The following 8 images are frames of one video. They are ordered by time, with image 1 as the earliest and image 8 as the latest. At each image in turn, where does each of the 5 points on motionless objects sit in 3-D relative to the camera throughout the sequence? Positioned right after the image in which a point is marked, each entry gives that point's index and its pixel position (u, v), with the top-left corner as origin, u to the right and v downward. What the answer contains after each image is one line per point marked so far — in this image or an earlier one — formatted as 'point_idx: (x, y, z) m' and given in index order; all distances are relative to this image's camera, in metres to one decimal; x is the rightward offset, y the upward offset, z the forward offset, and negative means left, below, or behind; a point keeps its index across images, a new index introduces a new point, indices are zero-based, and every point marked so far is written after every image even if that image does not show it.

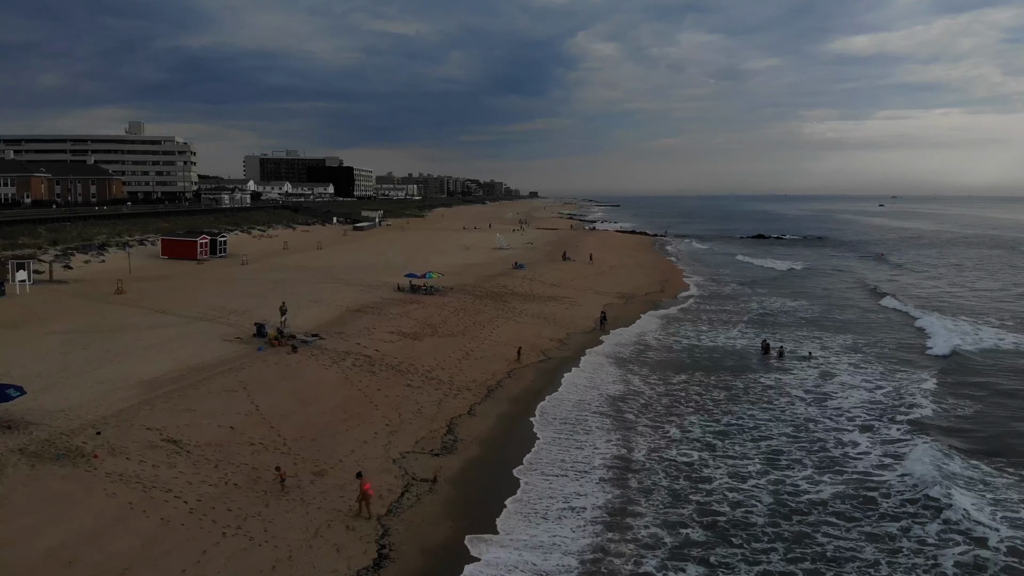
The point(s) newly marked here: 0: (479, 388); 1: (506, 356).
0: (-0.7, -2.0, +15.6) m
1: (-0.1, -1.6, +18.7) m
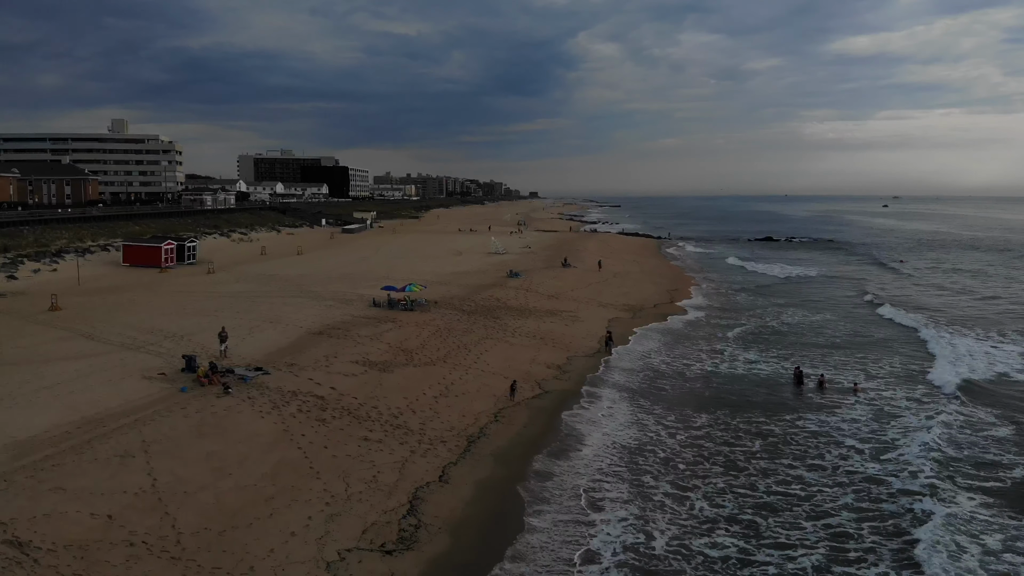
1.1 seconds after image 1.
0: (-0.9, -2.4, +12.4) m
1: (-0.4, -2.0, +15.5) m
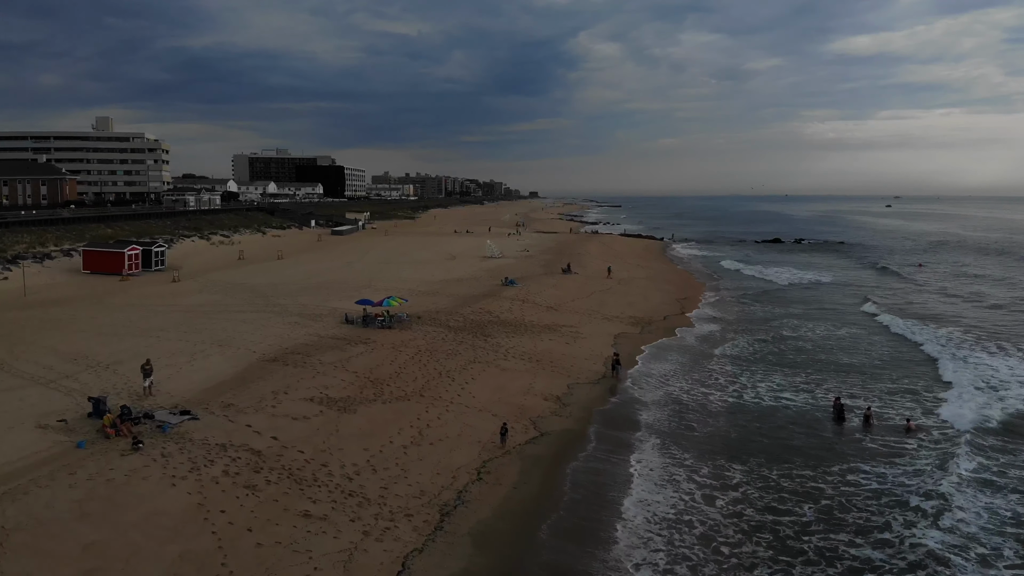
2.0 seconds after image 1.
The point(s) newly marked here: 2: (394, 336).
0: (-1.1, -2.7, +9.7) m
1: (-0.5, -2.4, +12.8) m
2: (-2.7, -1.1, +17.9) m
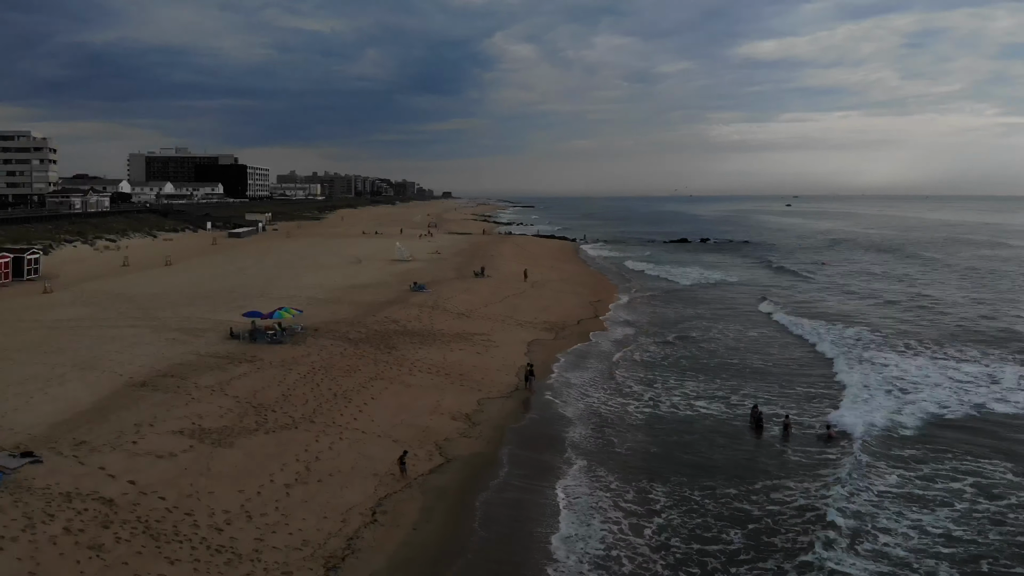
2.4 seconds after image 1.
0: (-2.1, -2.9, +8.3) m
1: (-2.0, -2.5, +11.5) m
2: (-4.6, -1.4, +16.4) m
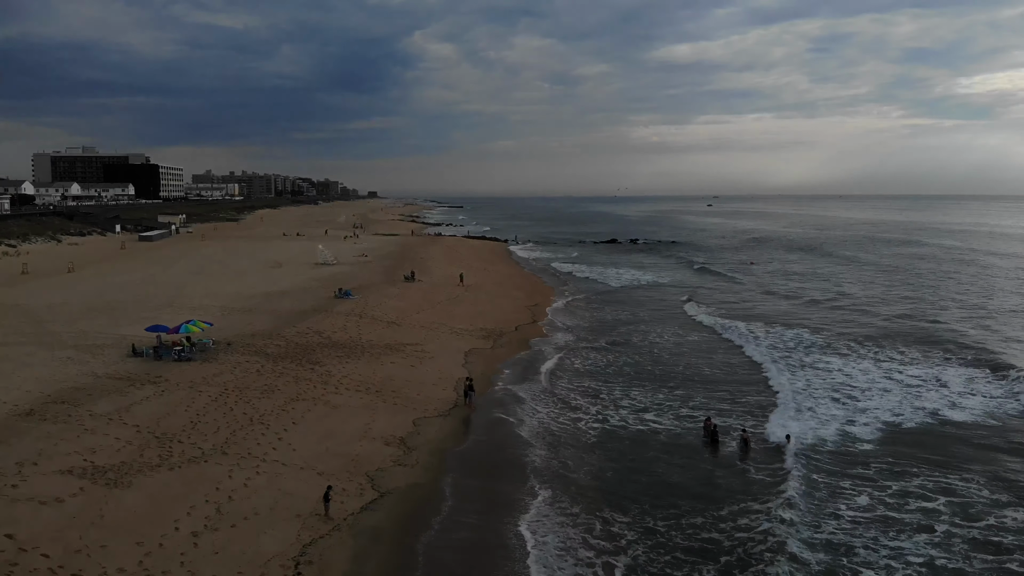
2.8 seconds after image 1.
0: (-2.6, -3.1, +6.9) m
1: (-2.7, -2.7, +10.0) m
2: (-5.8, -1.6, +14.7) m
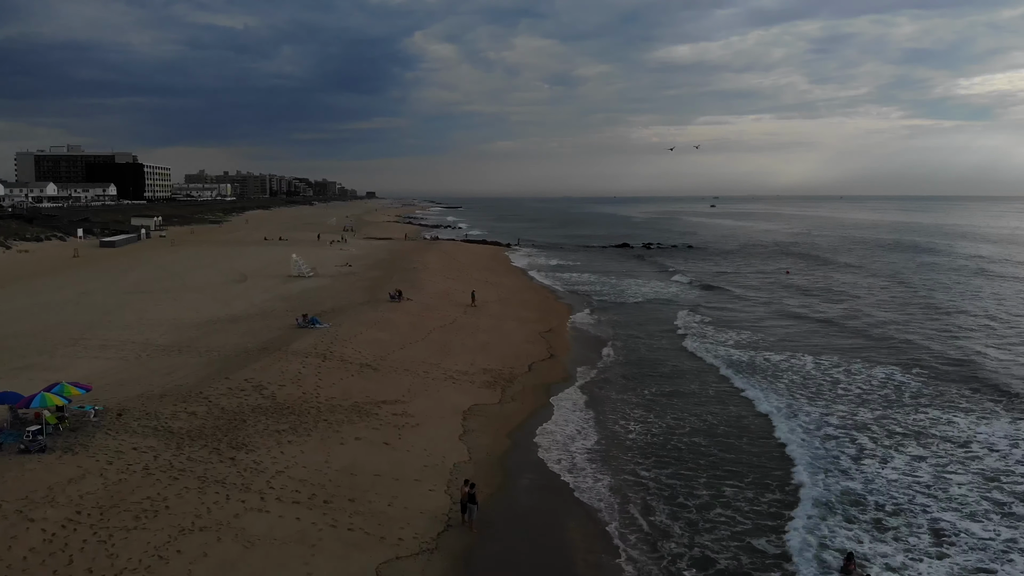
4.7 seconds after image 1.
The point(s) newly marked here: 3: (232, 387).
0: (-2.3, -3.7, +1.5) m
1: (-2.4, -3.4, +4.6) m
2: (-5.5, -2.2, +9.3) m
3: (-4.8, -1.7, +13.7) m
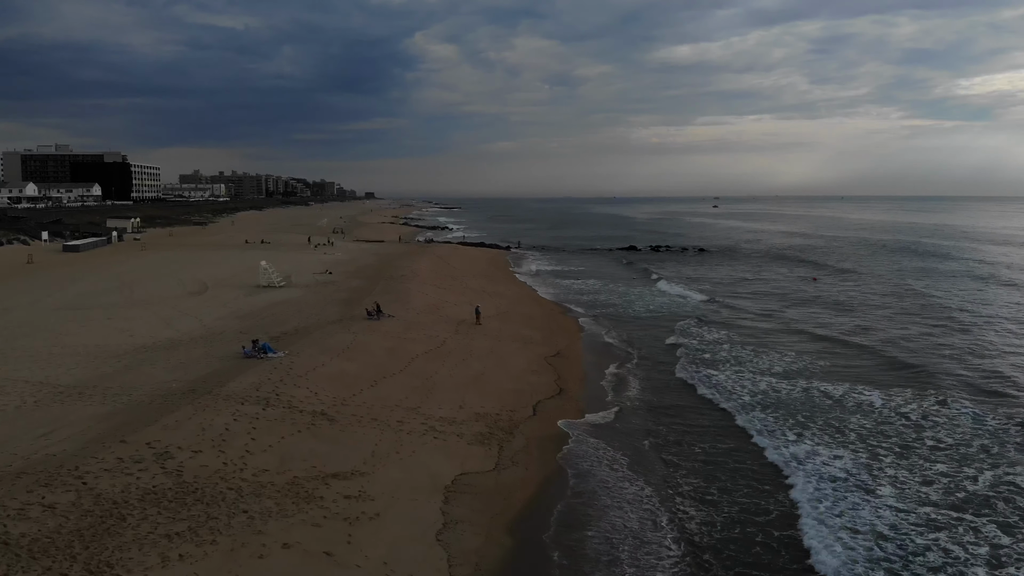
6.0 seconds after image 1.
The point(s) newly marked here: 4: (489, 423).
0: (-2.3, -4.1, -2.3) m
1: (-2.4, -3.8, +0.8) m
2: (-5.5, -2.6, +5.4) m
3: (-4.8, -2.1, +9.9) m
4: (-0.4, -2.3, +13.5) m
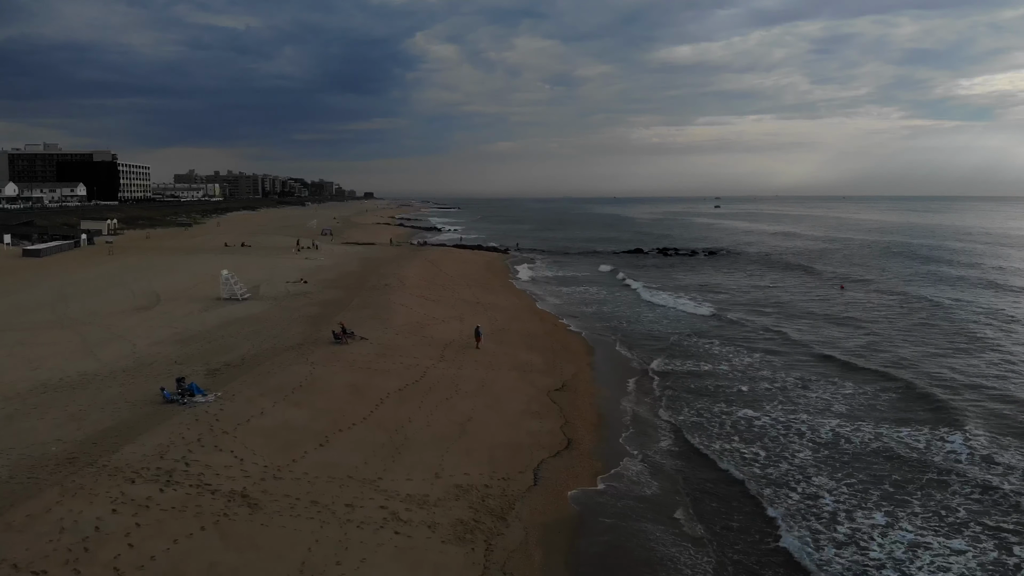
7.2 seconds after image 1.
0: (-2.4, -4.5, -5.8) m
1: (-2.5, -4.2, -2.6) m
2: (-5.6, -3.0, +2.0) m
3: (-4.9, -2.5, +6.5) m
4: (-0.5, -2.7, +10.1) m
